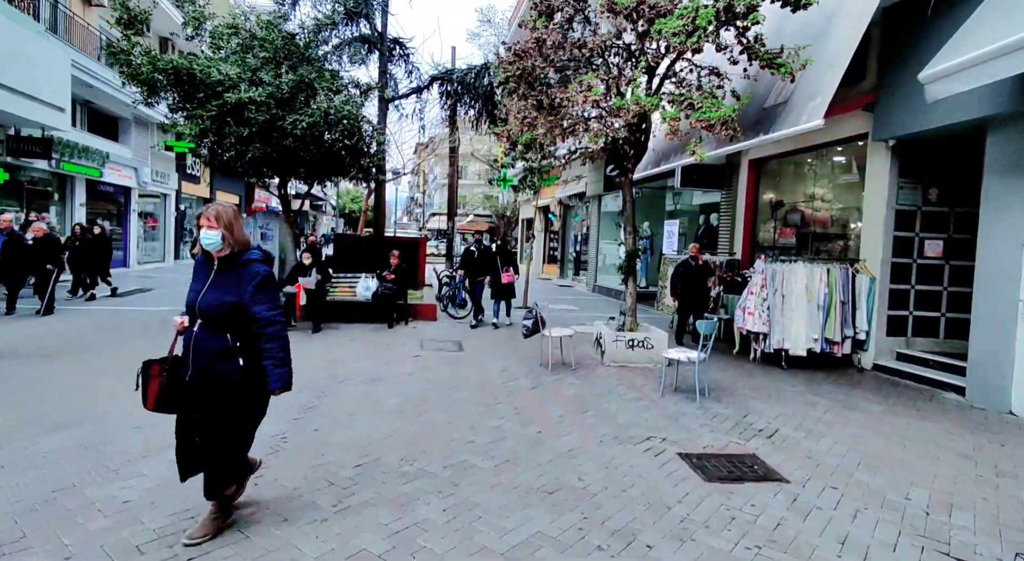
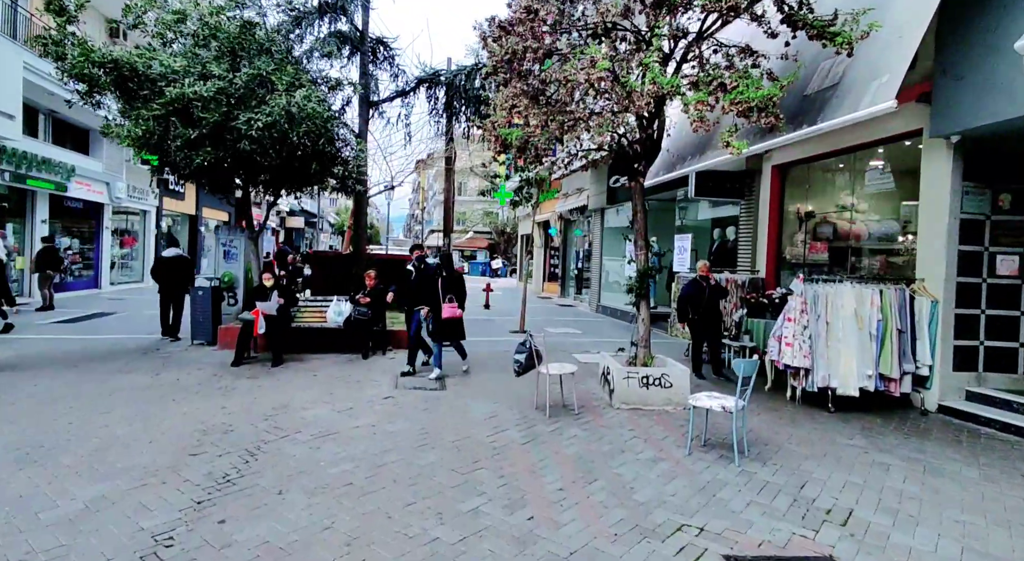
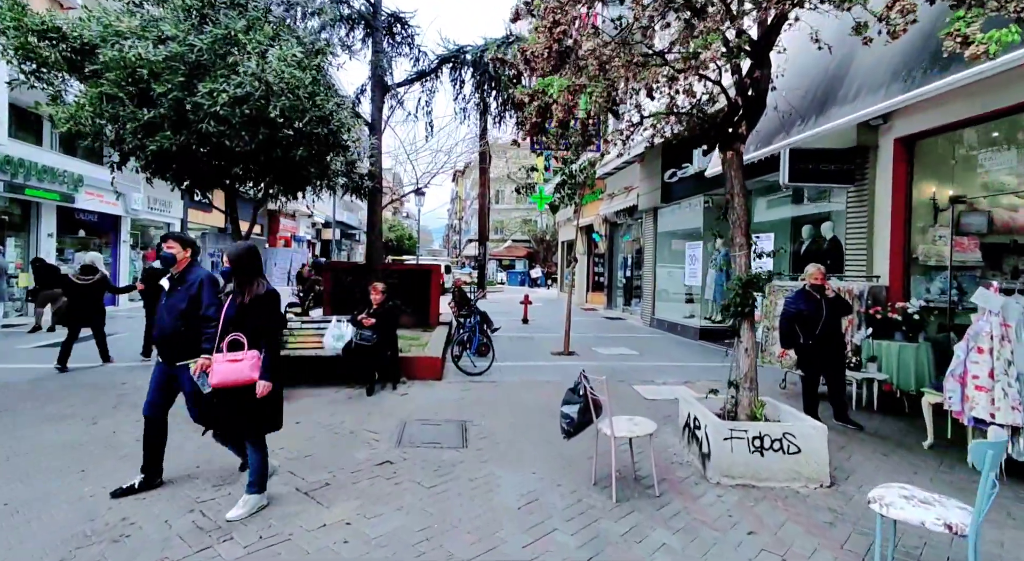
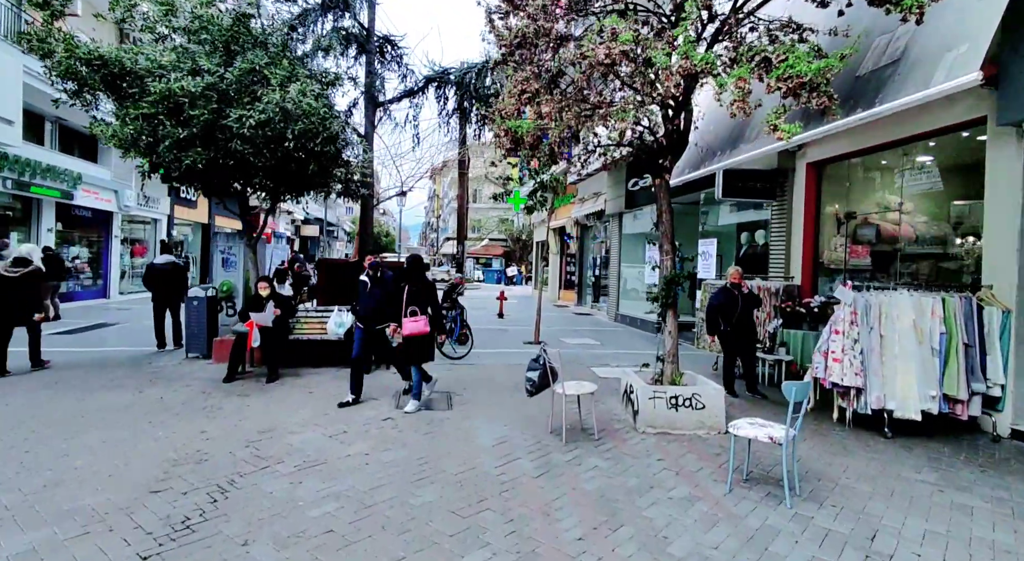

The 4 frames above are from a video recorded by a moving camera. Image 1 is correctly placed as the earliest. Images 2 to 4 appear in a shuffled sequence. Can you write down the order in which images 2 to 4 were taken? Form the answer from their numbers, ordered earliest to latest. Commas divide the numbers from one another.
2, 4, 3
